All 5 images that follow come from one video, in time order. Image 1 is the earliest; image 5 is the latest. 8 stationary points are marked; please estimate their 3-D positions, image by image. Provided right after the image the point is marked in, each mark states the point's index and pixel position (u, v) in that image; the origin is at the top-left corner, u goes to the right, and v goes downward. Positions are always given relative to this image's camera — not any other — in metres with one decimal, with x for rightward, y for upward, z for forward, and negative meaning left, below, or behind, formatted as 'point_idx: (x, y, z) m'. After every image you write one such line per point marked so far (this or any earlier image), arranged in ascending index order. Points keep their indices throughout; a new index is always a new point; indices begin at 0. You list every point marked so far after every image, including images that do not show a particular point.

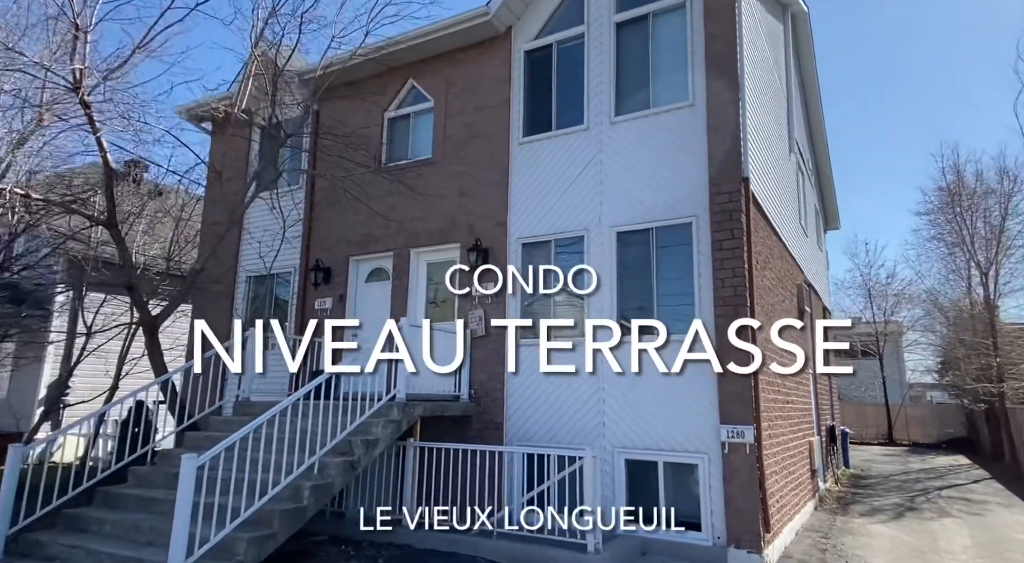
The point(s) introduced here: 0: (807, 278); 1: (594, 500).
0: (+6.1, +0.1, +13.3) m
1: (+0.9, -2.3, +6.8) m
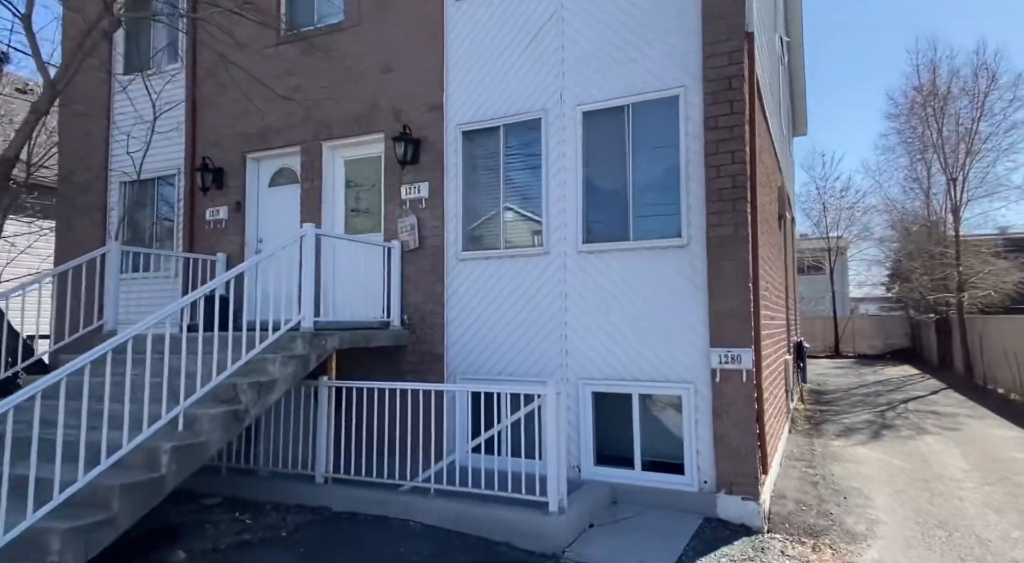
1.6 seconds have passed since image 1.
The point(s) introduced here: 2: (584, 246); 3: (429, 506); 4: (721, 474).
0: (+5.0, +1.8, +12.0) m
1: (+0.4, -1.4, +5.4) m
2: (+0.8, +0.4, +6.7) m
3: (-0.7, -1.9, +5.5) m
4: (+1.9, -1.8, +6.0) m
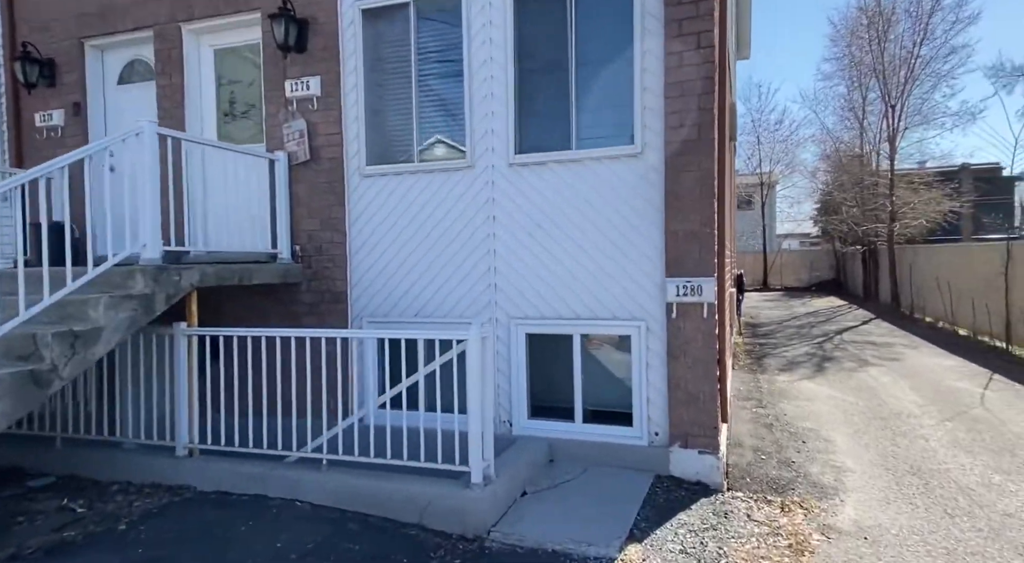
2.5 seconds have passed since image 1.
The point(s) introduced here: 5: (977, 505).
0: (+3.7, +3.1, +11.0) m
1: (-0.2, -0.8, +4.3) m
2: (0.0, +1.0, +5.5) m
3: (-1.3, -1.3, +4.3) m
4: (+1.3, -1.1, +5.1) m
5: (+3.3, -1.6, +4.5) m
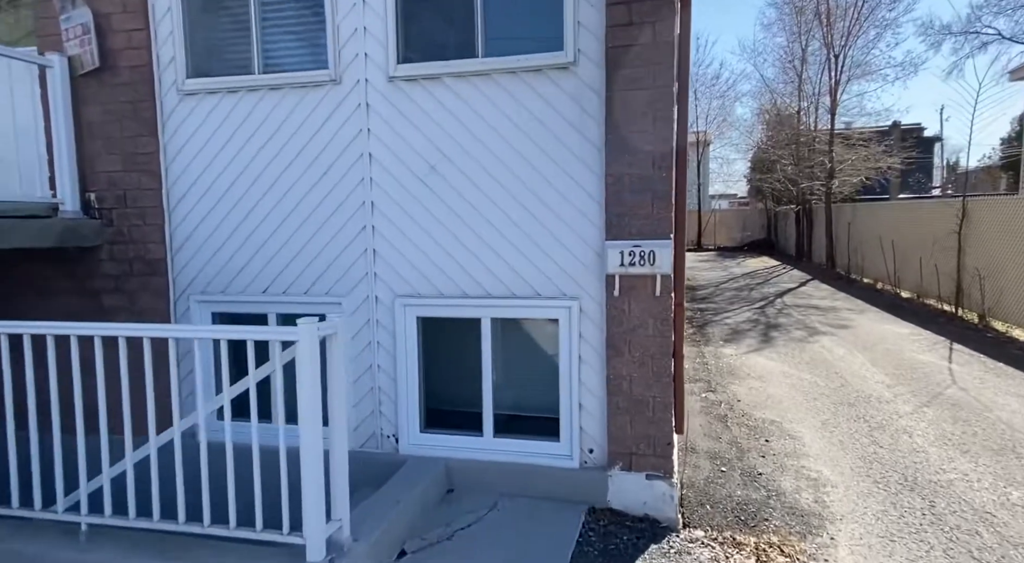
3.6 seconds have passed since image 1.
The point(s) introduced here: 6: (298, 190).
0: (+2.4, +3.7, +9.6) m
1: (-0.8, -0.7, +2.8) m
2: (-0.7, +1.3, +3.9) m
3: (-1.9, -1.2, +2.8) m
4: (+0.6, -0.9, +3.7) m
5: (+2.6, -1.4, +3.4) m
6: (-1.4, +0.6, +4.1) m
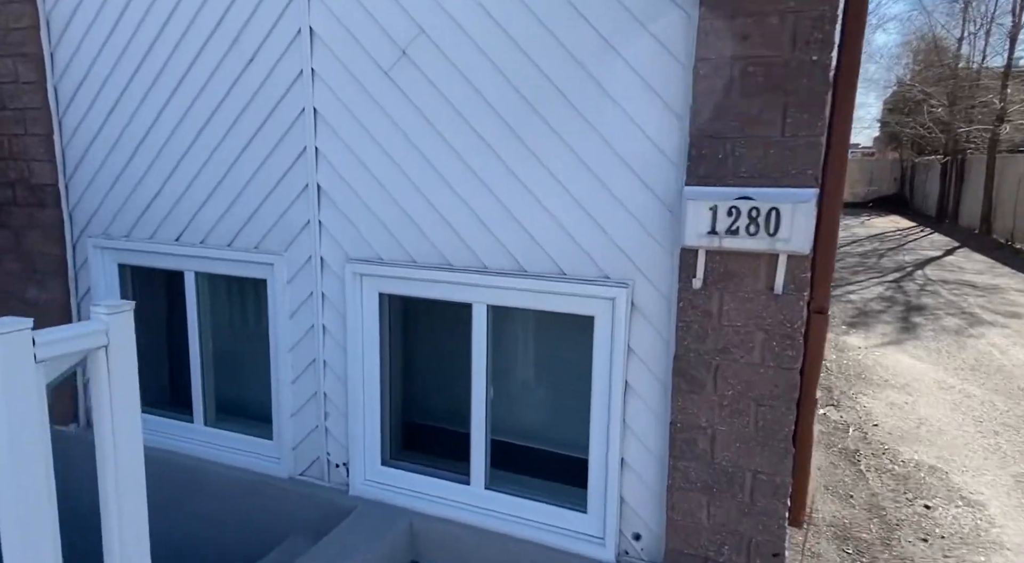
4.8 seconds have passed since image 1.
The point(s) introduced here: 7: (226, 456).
0: (+3.5, +4.1, +7.3) m
1: (-0.9, -0.6, +1.5) m
2: (-0.6, +1.4, +2.3) m
3: (-2.0, -1.0, +1.6) m
4: (+0.6, -0.8, +2.2) m
5: (+2.5, -1.5, +1.6) m
6: (-1.3, +0.8, +2.7) m
7: (-1.3, -0.8, +3.1) m
